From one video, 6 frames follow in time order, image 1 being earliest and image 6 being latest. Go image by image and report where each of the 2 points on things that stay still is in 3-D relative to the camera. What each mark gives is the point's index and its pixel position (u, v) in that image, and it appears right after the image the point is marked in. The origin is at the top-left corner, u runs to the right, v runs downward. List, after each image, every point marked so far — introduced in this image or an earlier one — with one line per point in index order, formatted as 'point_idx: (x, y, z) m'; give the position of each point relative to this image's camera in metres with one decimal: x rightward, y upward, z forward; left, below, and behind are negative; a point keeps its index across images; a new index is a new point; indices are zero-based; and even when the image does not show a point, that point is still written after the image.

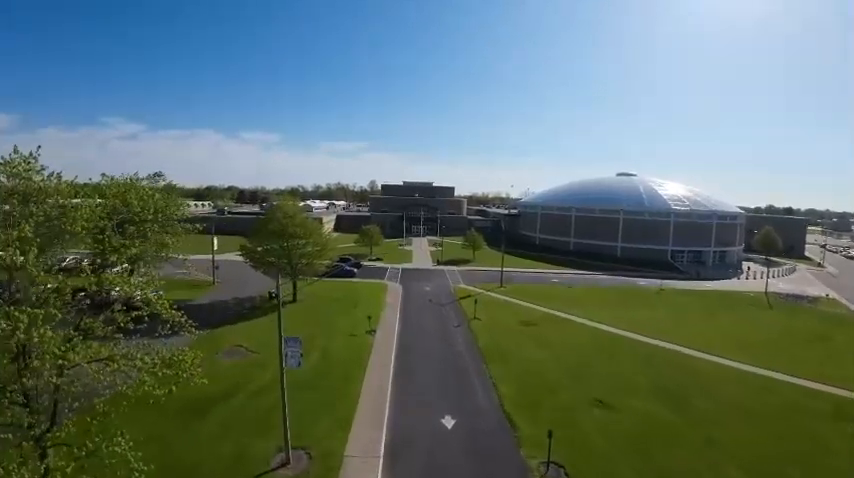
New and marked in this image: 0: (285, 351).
0: (-4.3, -3.5, +14.7) m
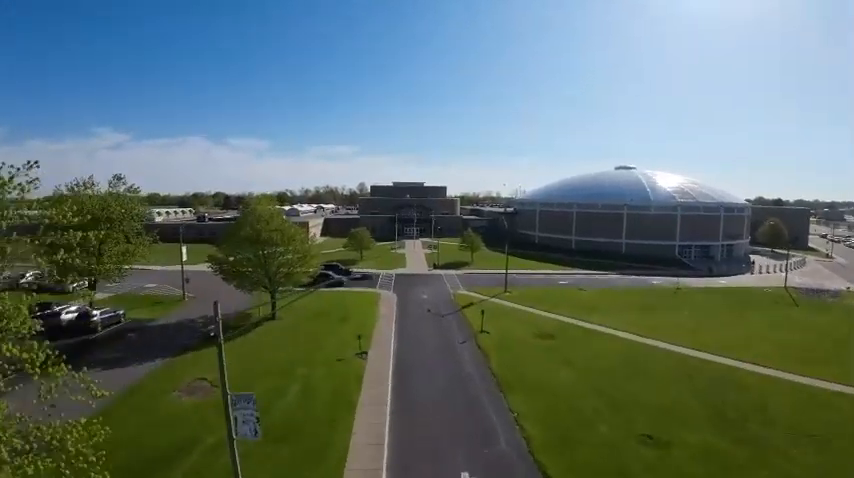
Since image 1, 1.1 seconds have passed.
0: (-4.1, -3.7, +10.2) m
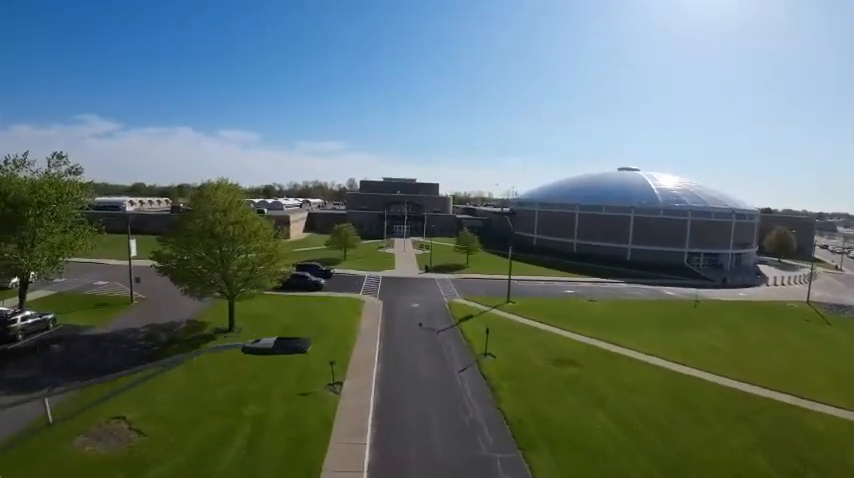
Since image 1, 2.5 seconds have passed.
0: (-4.0, -3.6, +4.9) m
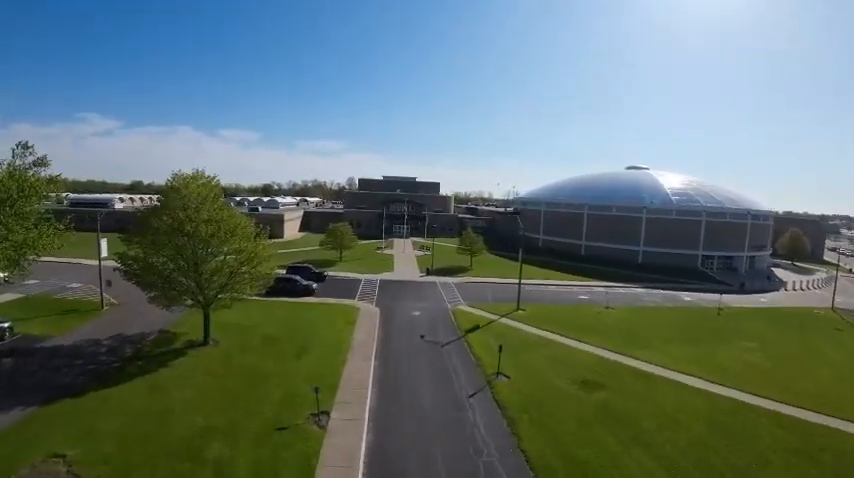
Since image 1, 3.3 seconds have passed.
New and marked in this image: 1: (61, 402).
0: (-3.9, -3.6, +1.8) m
1: (-13.5, -5.9, +17.8) m
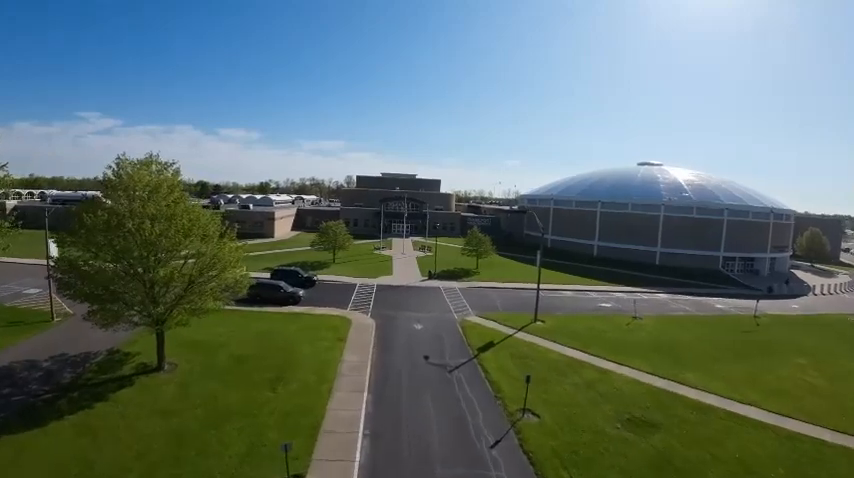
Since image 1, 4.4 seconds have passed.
0: (-3.6, -3.7, -2.4) m
1: (-13.3, -6.0, +13.7) m
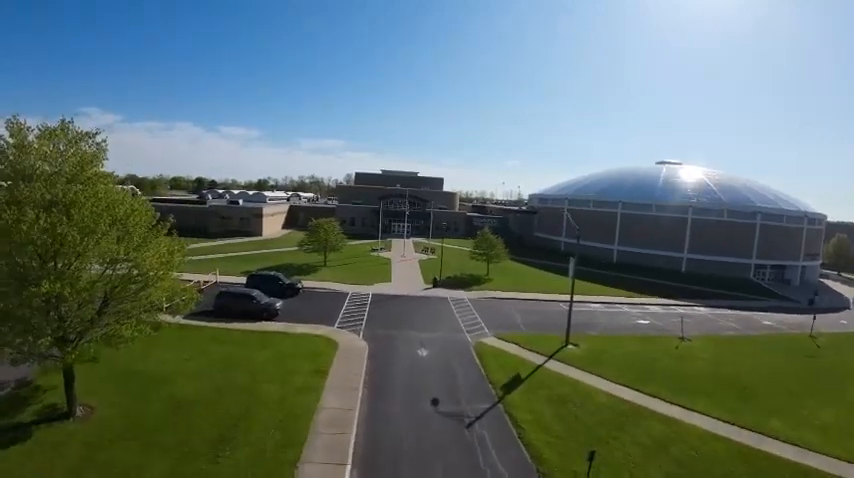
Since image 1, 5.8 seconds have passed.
0: (-3.3, -3.7, -7.4) m
1: (-13.0, -5.8, +8.6) m
